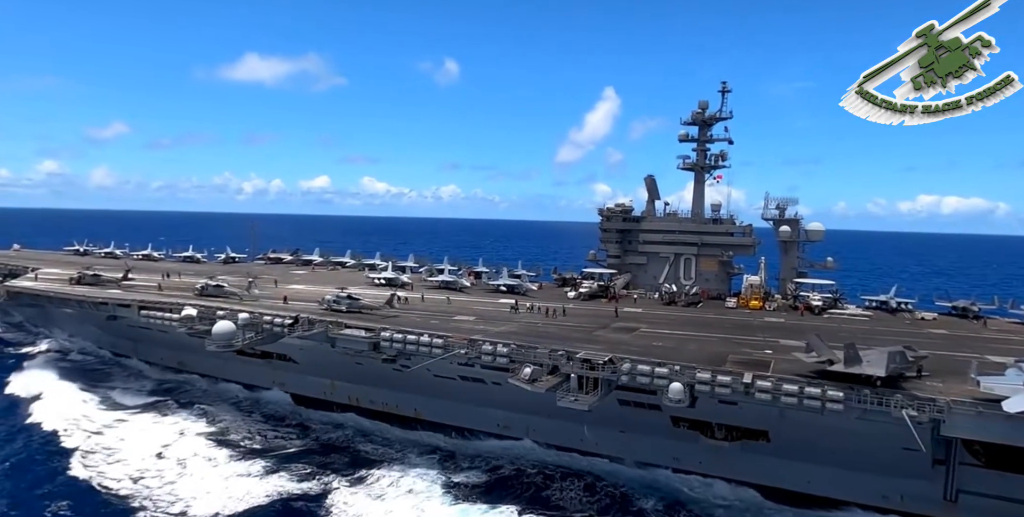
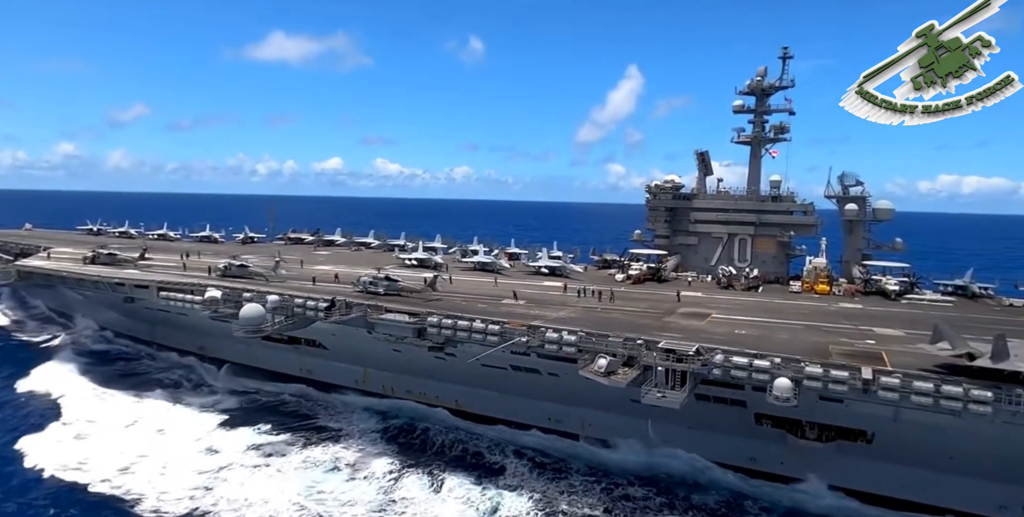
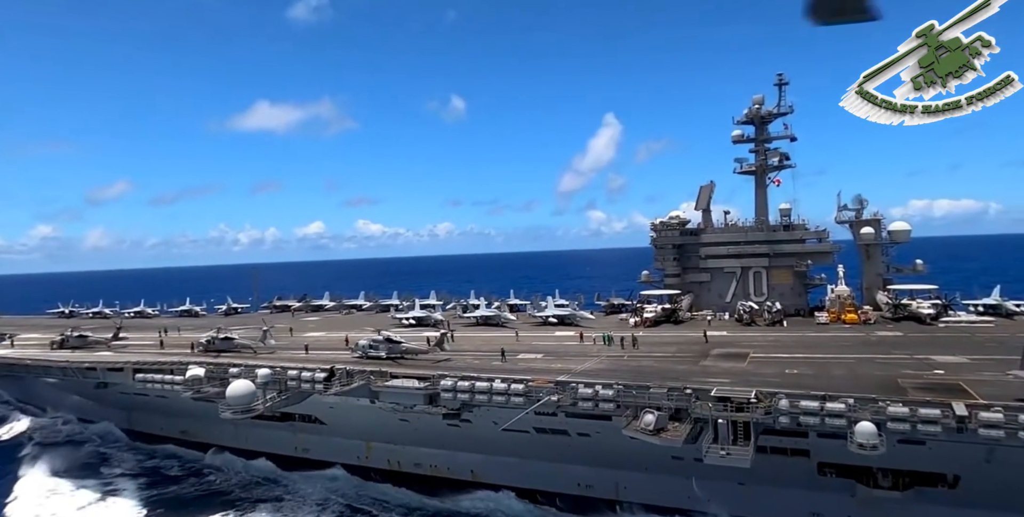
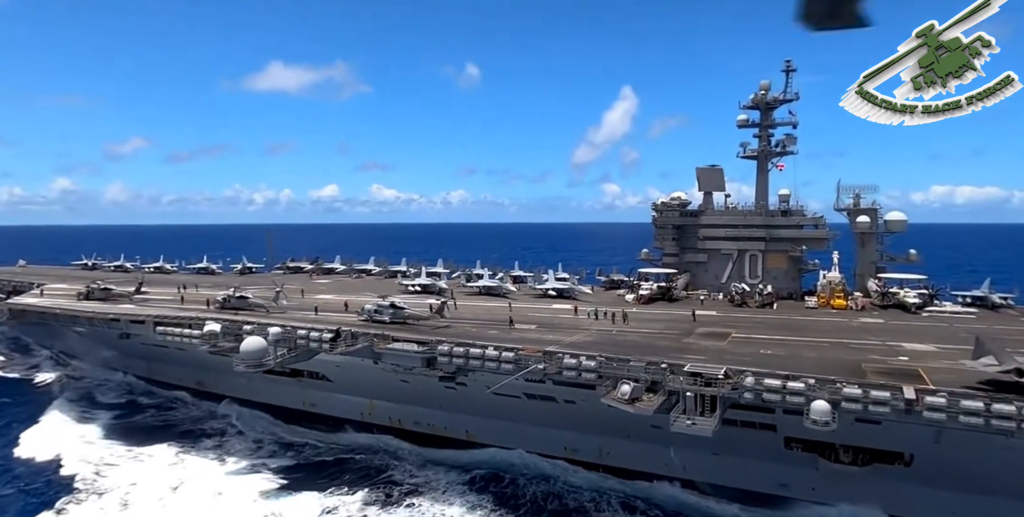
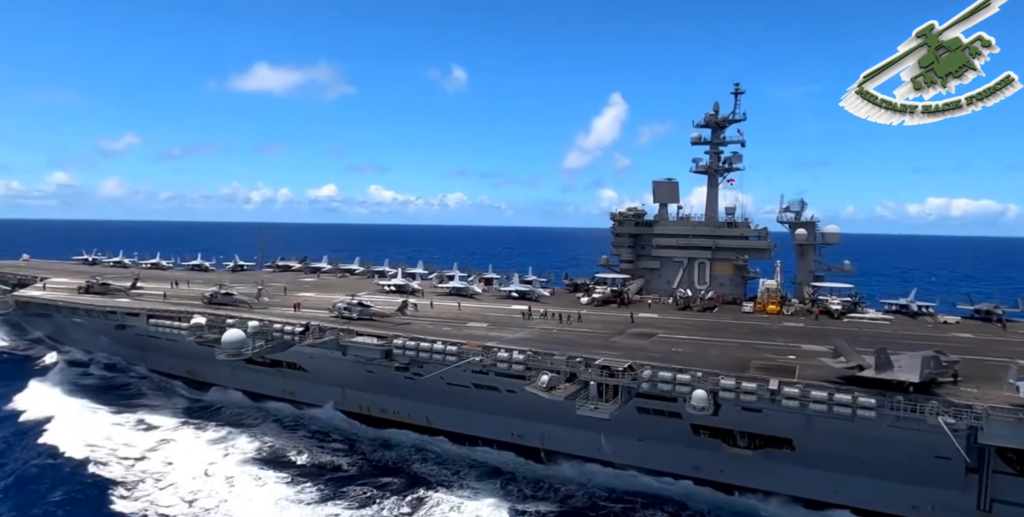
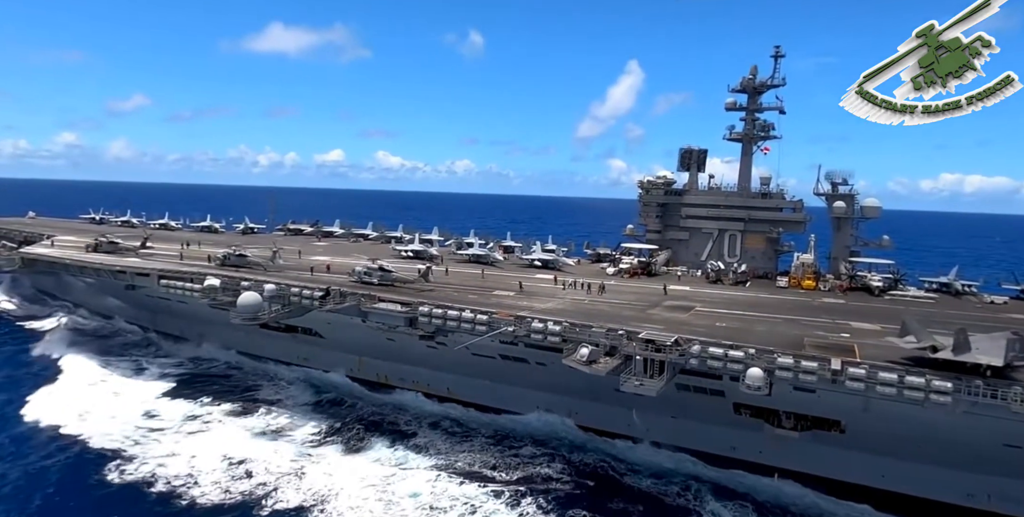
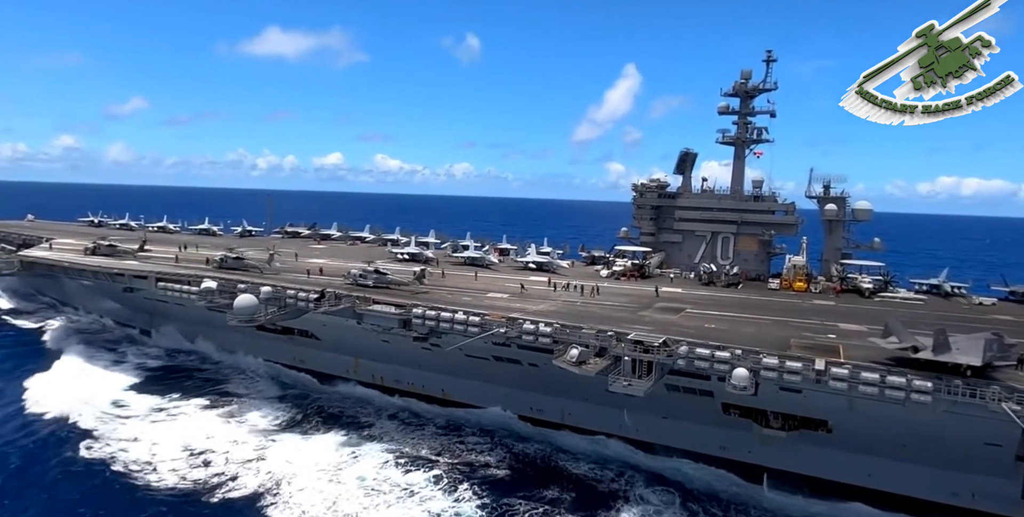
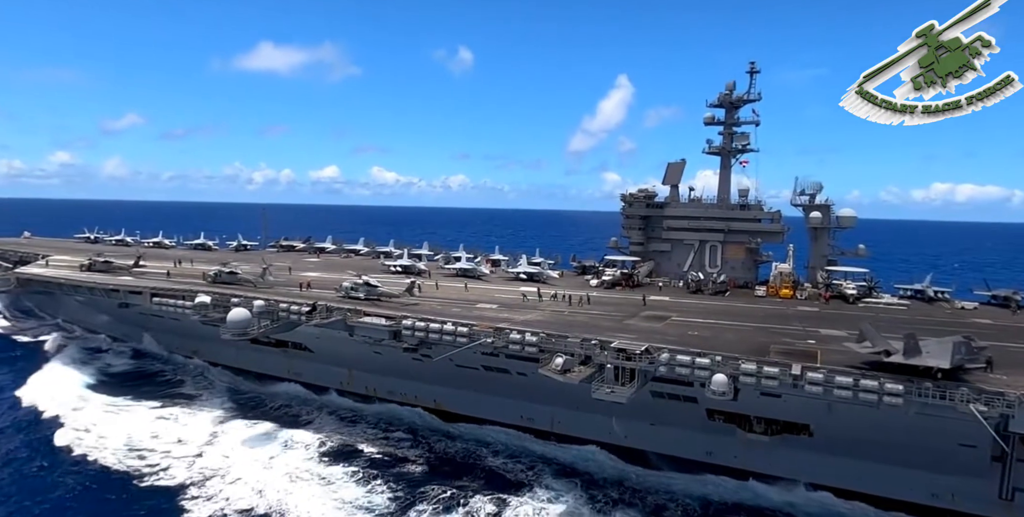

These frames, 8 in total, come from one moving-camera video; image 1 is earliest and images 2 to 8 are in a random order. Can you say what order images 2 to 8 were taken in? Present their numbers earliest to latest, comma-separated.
5, 8, 7, 6, 2, 4, 3
